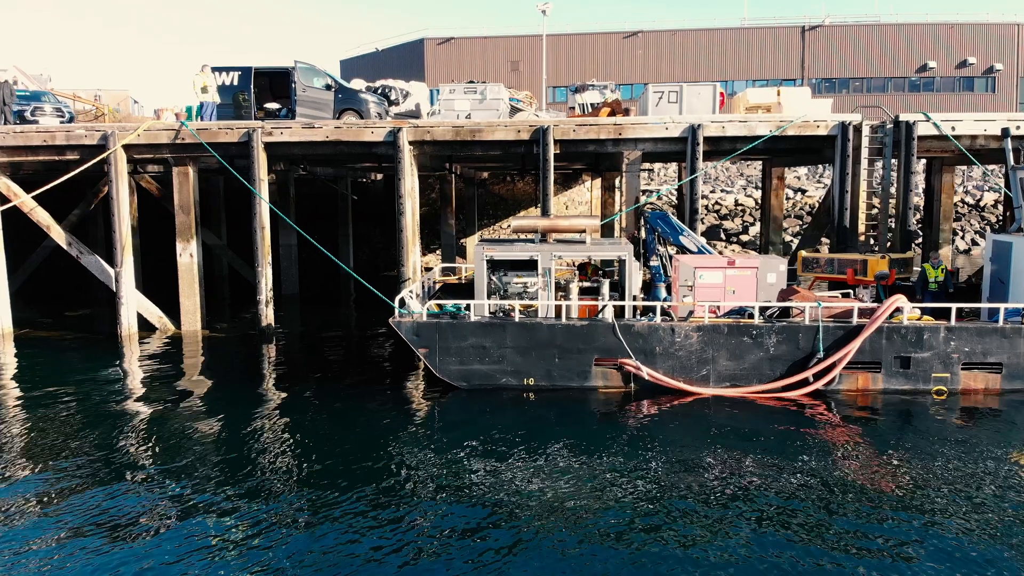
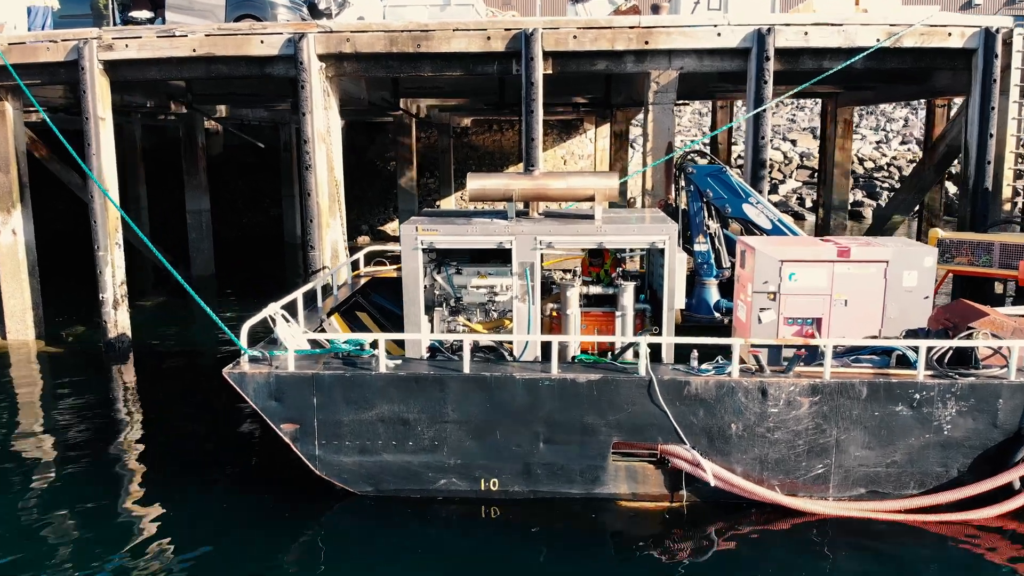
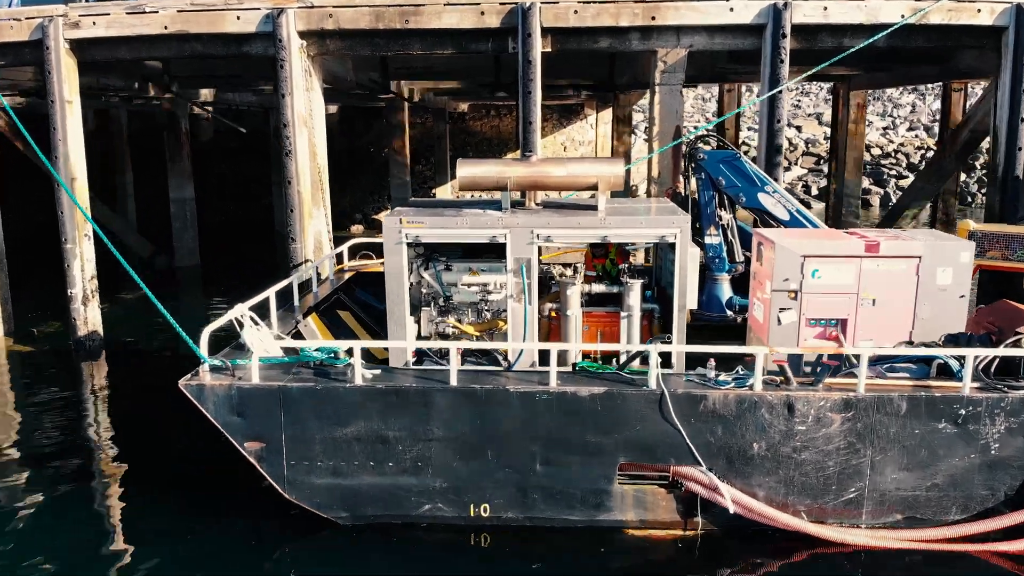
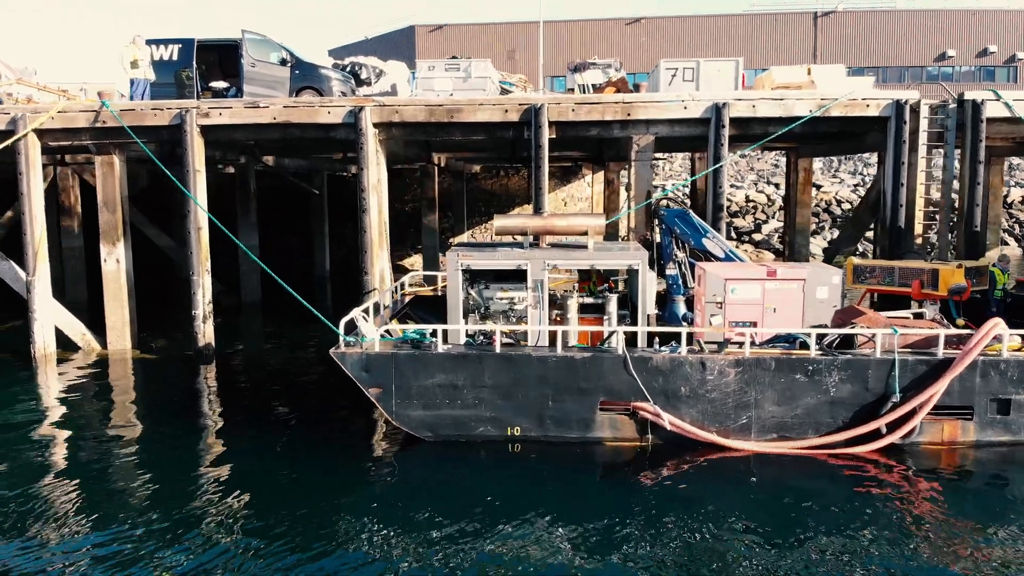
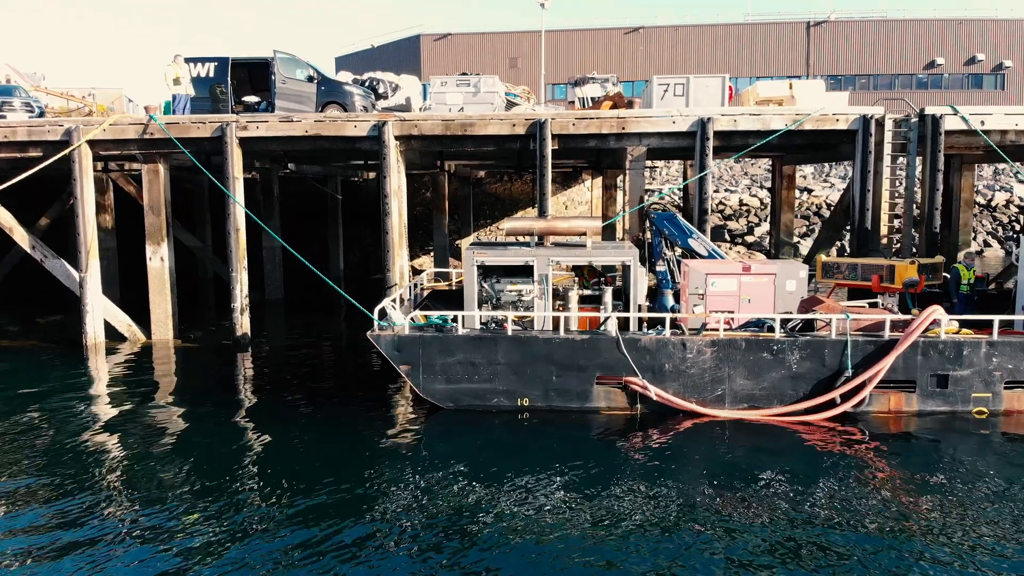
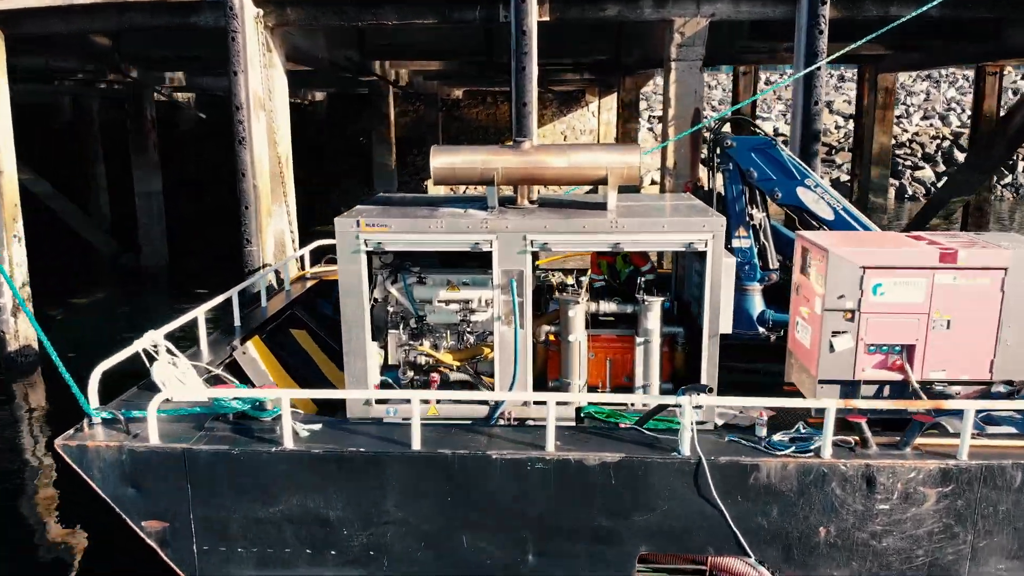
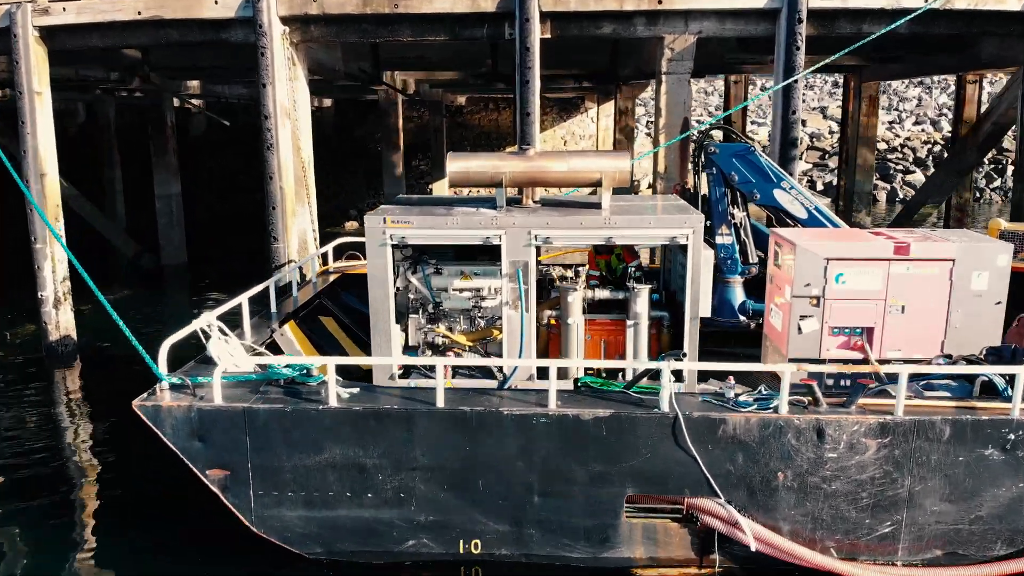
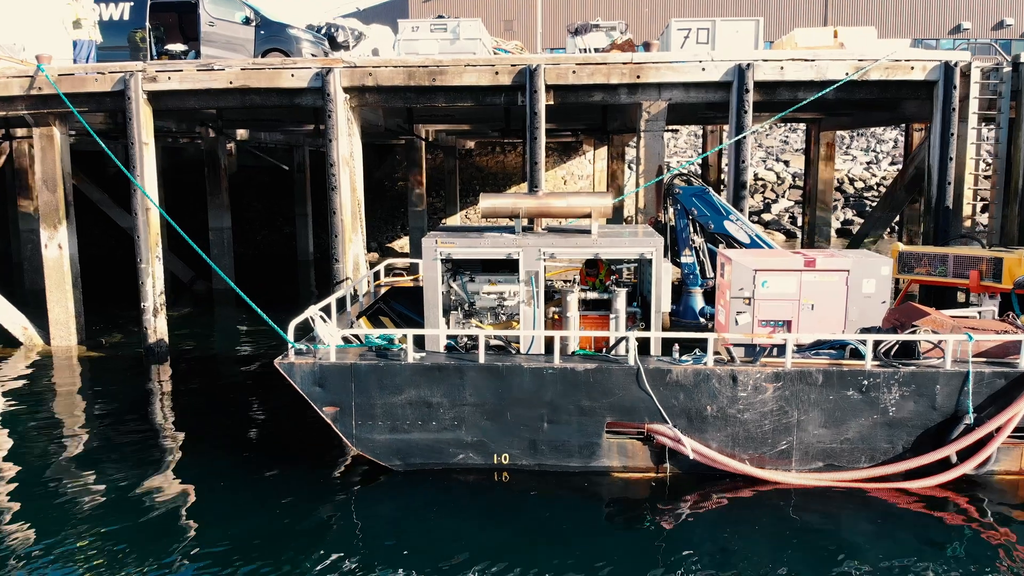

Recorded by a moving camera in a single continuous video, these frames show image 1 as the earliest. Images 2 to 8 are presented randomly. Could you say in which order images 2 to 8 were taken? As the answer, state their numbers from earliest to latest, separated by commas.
5, 4, 8, 2, 3, 7, 6
